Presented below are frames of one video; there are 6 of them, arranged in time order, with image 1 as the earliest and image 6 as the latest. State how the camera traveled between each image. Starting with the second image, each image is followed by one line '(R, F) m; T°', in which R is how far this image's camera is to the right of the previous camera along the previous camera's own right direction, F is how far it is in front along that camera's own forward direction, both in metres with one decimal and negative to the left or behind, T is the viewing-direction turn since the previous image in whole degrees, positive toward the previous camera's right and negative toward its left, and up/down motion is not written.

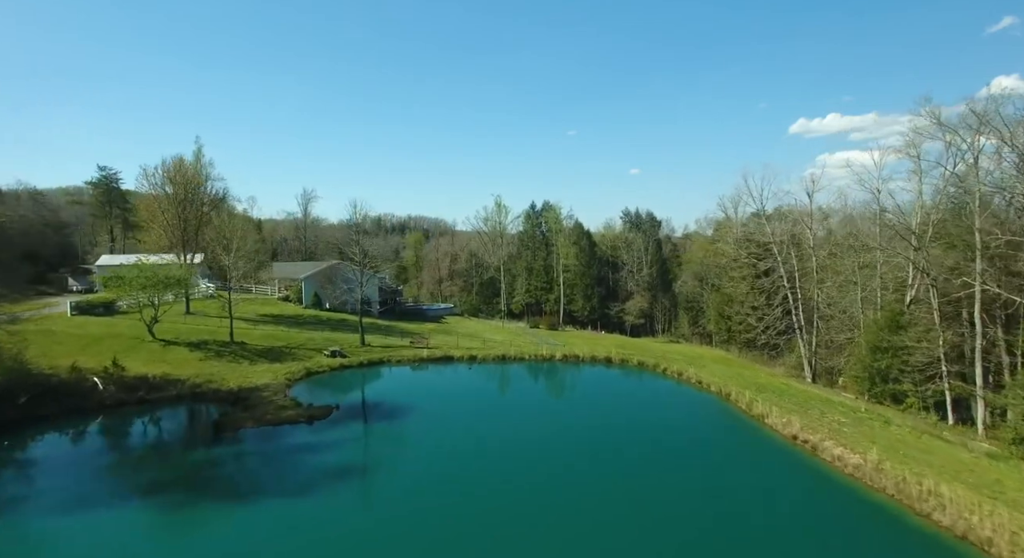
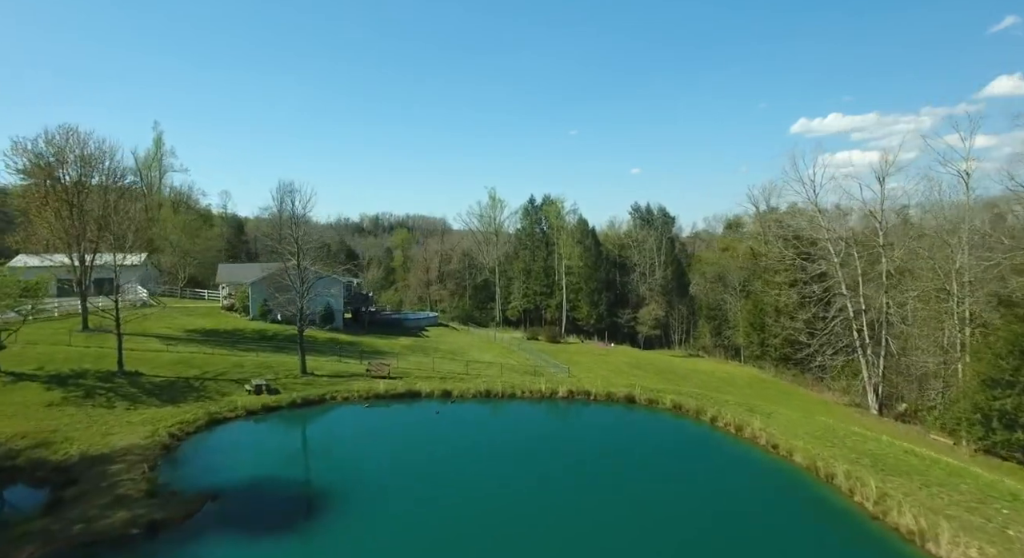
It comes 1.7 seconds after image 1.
(+0.5, +10.1) m; 0°
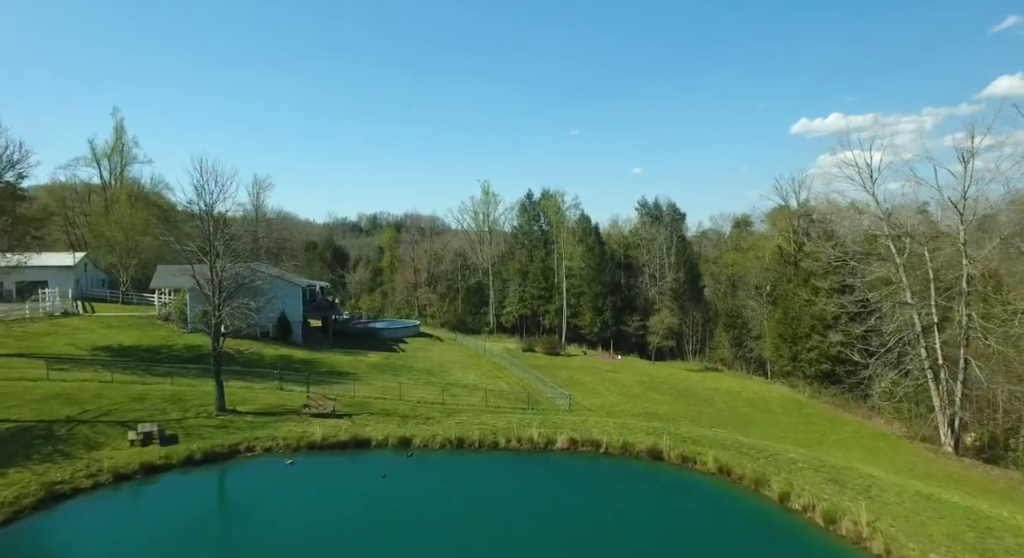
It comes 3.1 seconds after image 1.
(+0.6, +7.9) m; 0°
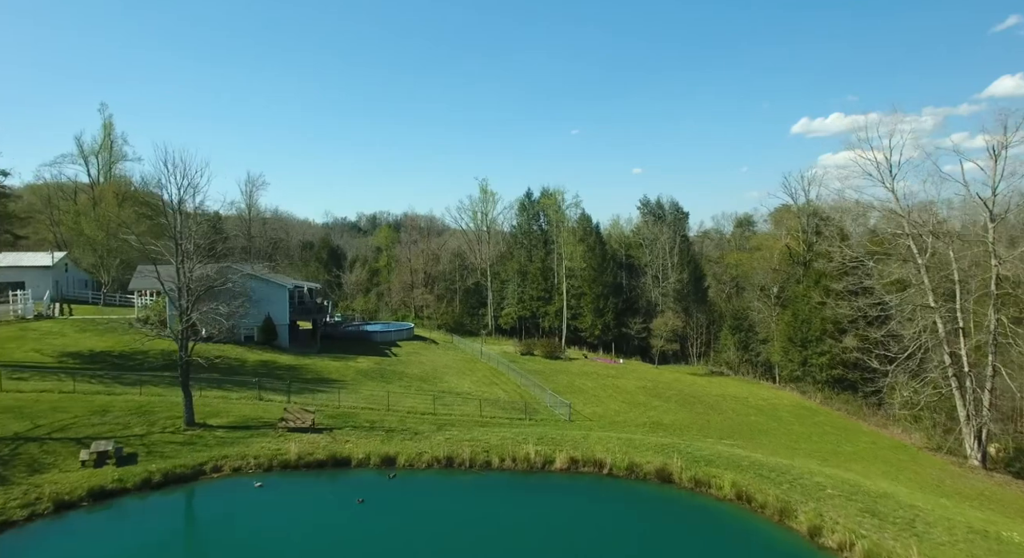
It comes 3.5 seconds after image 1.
(+0.2, +2.1) m; 0°
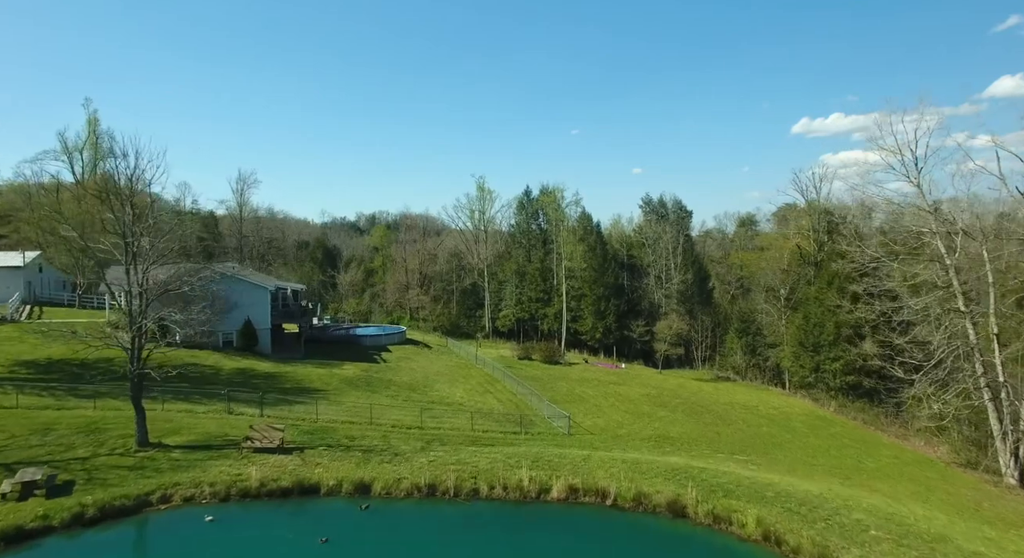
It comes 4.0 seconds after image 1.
(+0.3, +2.4) m; 0°
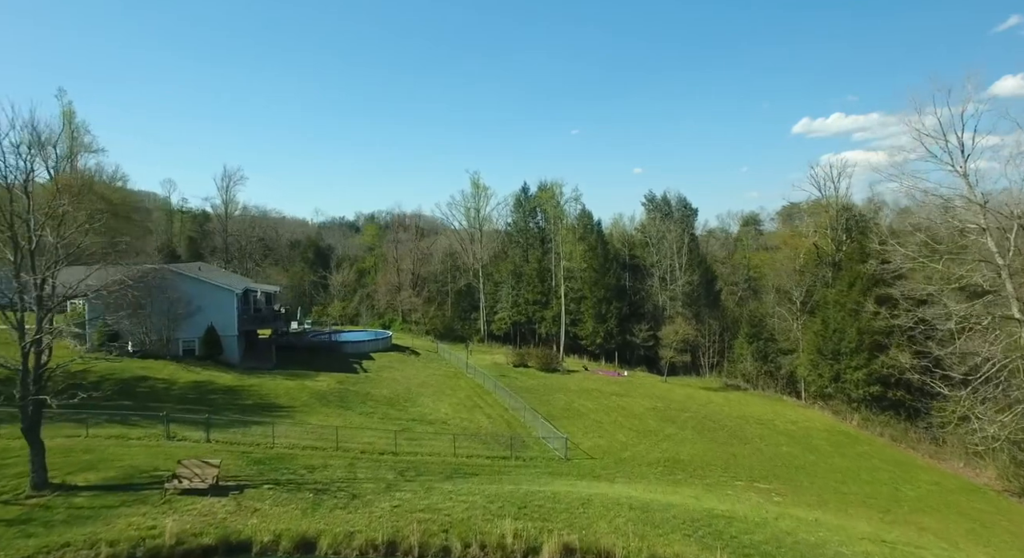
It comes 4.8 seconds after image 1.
(+0.4, +3.6) m; 0°
